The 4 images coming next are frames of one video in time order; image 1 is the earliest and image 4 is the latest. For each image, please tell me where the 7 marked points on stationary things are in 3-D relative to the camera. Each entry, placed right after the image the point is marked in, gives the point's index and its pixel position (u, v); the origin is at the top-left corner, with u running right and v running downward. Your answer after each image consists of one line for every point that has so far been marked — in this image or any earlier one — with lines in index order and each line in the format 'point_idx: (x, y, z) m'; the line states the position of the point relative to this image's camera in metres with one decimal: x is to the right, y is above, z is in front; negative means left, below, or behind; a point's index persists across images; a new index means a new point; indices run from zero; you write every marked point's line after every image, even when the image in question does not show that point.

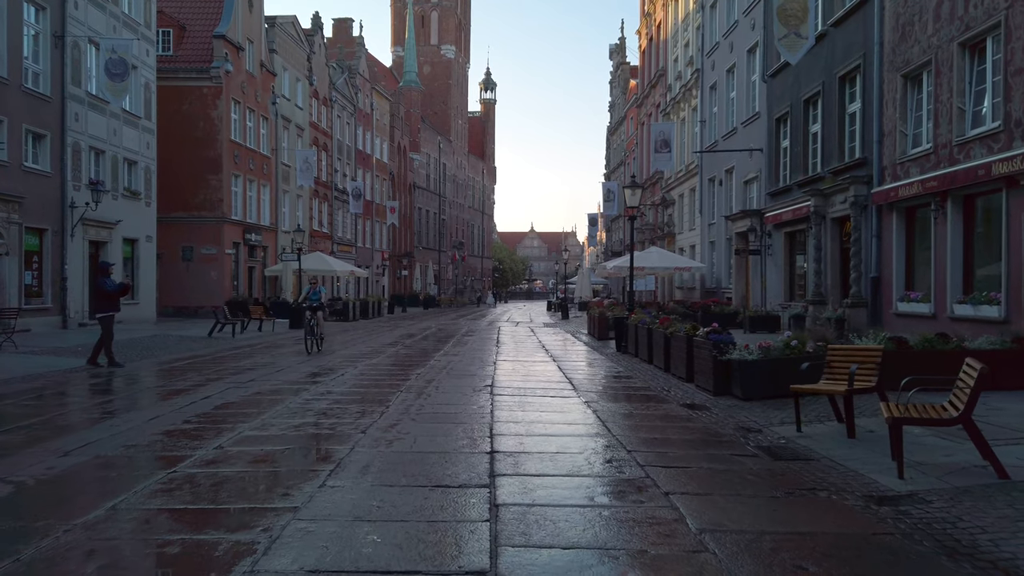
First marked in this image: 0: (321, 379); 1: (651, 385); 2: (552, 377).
0: (-3.0, -1.5, +12.2) m
1: (+2.3, -1.6, +12.6) m
2: (+0.7, -1.6, +14.1) m
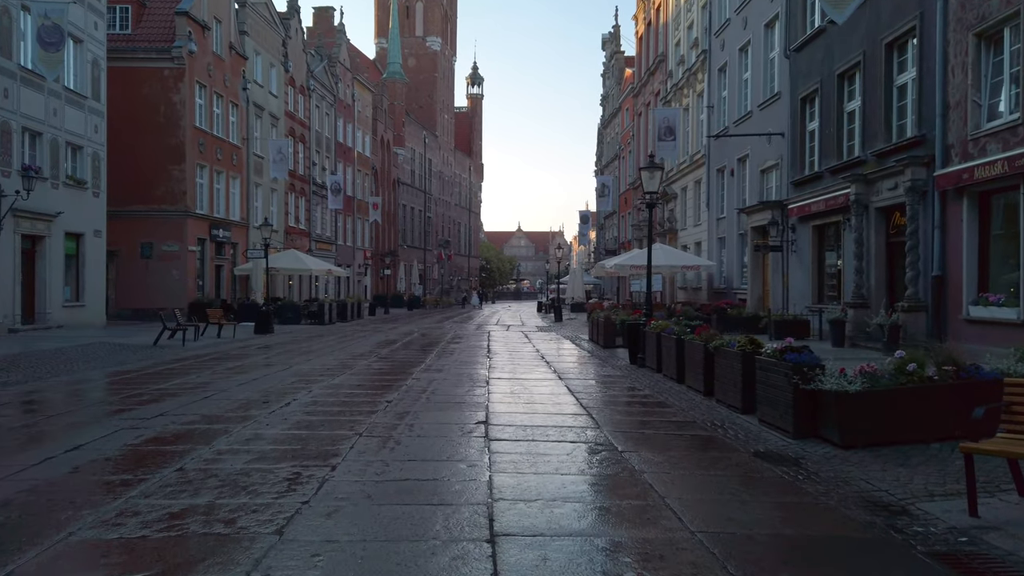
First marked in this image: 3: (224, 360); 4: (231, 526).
0: (-3.0, -1.5, +9.0) m
1: (+2.3, -1.6, +9.6) m
2: (+0.7, -1.6, +11.0) m
3: (-6.7, -1.7, +18.0) m
4: (-1.8, -1.5, +4.9) m
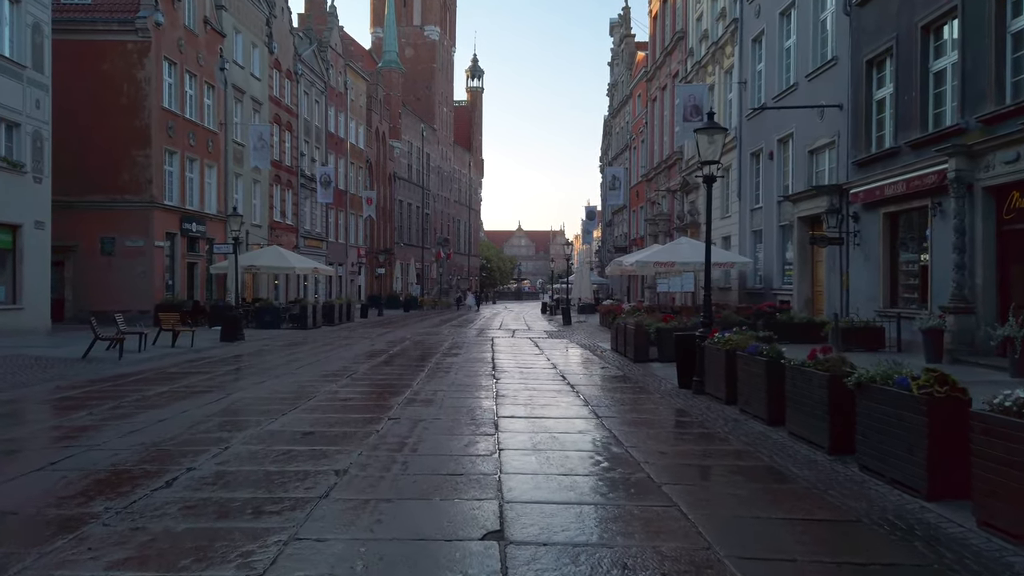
0: (-2.8, -1.5, +5.2) m
1: (+2.5, -1.6, +5.7) m
2: (+0.9, -1.6, +7.1) m
3: (-6.4, -1.7, +14.1) m
4: (-1.6, -1.5, +1.0) m
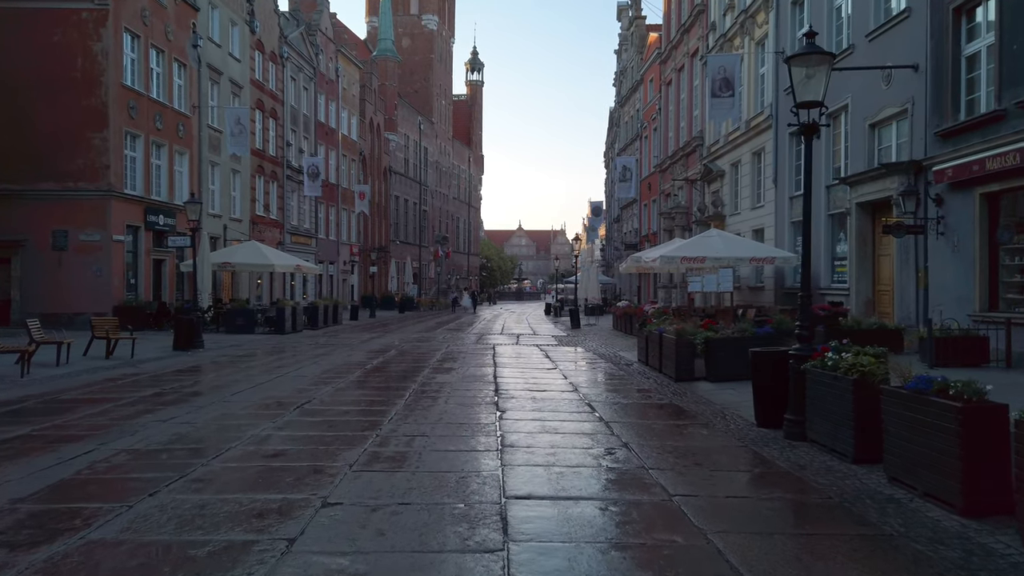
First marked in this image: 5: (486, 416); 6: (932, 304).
0: (-2.7, -1.5, +1.5) m
1: (+2.7, -1.6, +2.0) m
2: (+1.1, -1.6, +3.5) m
3: (-6.3, -1.7, +10.4) m
4: (-1.4, -1.5, -2.6) m
5: (-0.3, -1.6, +9.5) m
6: (+9.1, -0.3, +16.5) m
